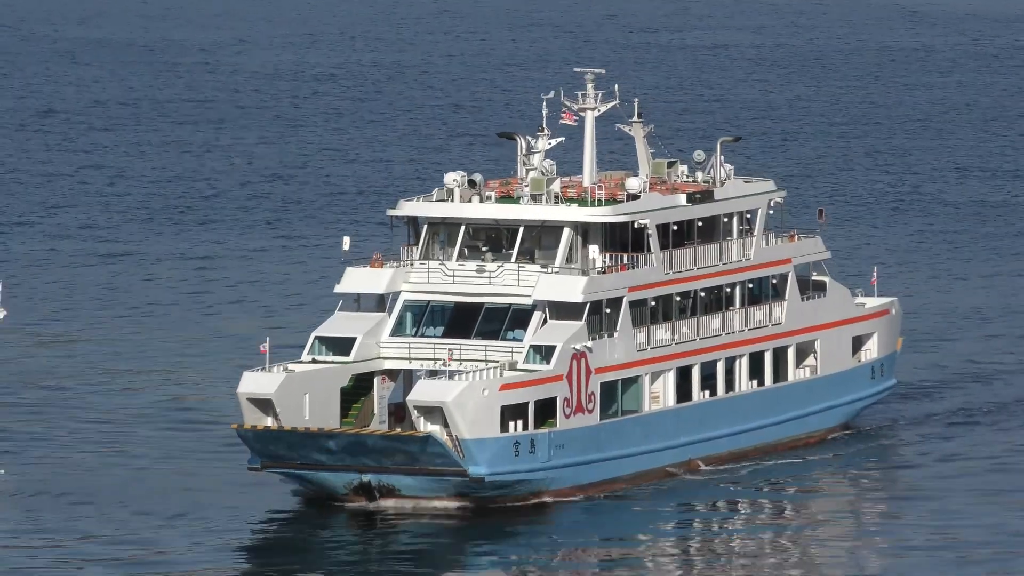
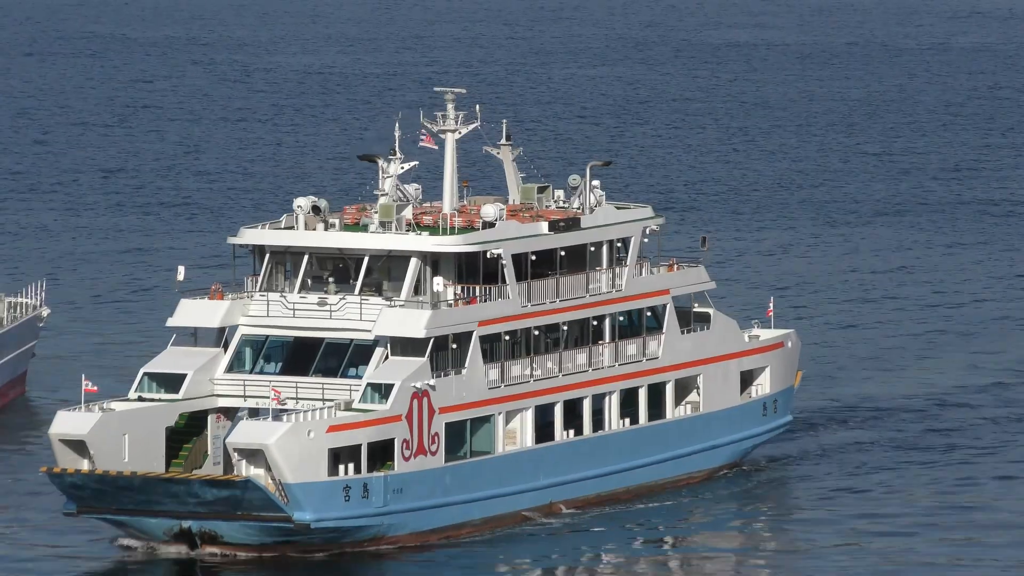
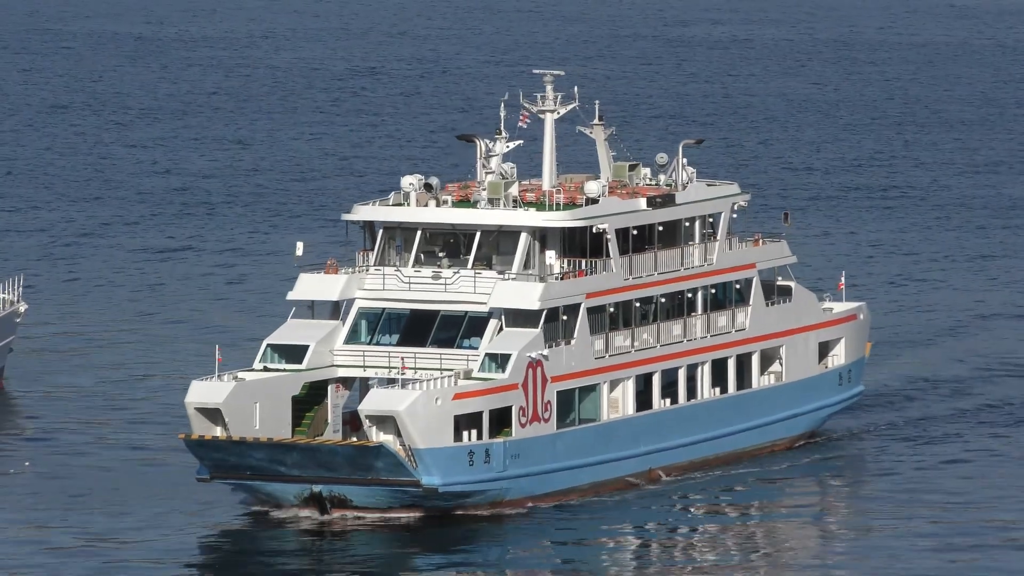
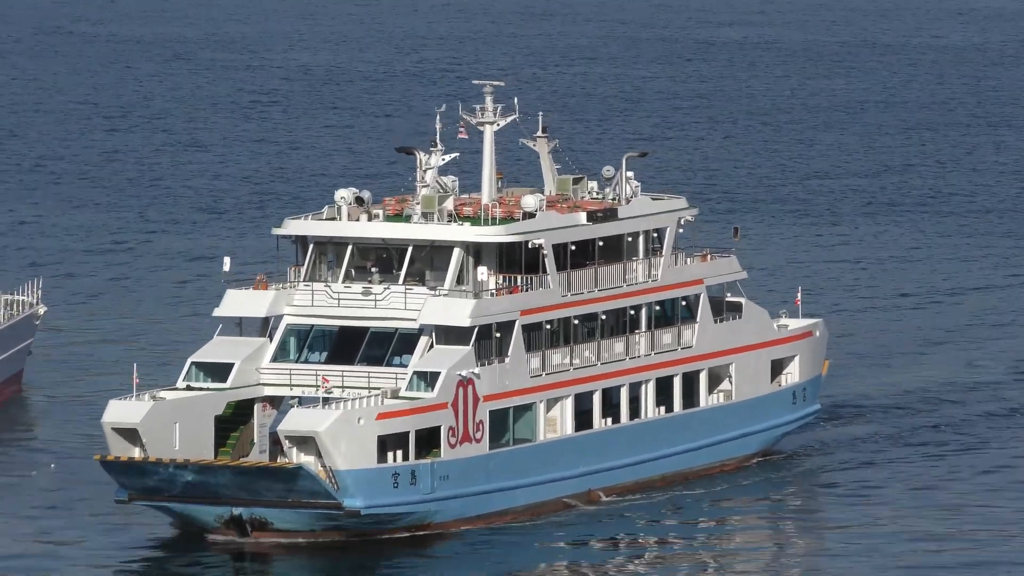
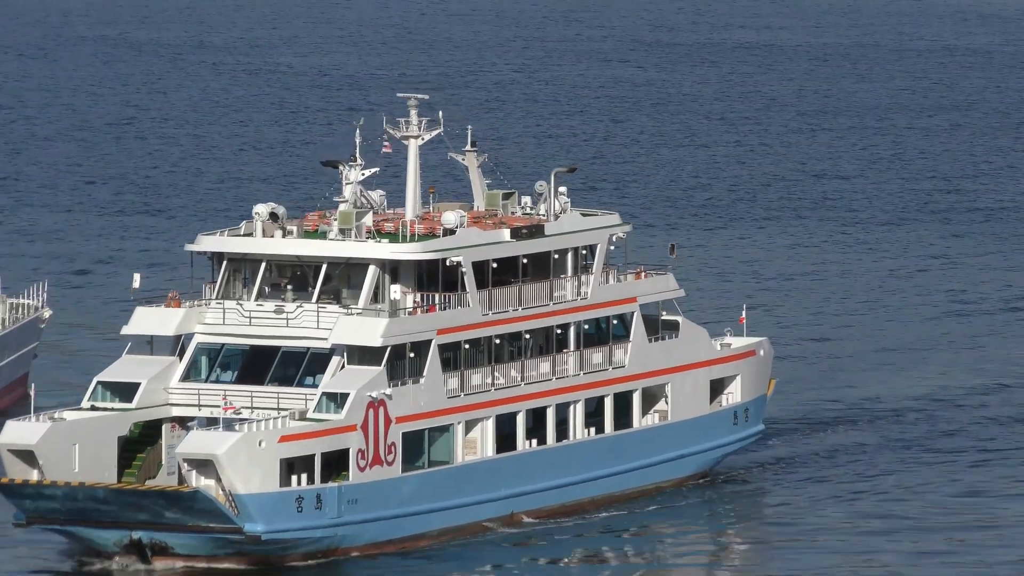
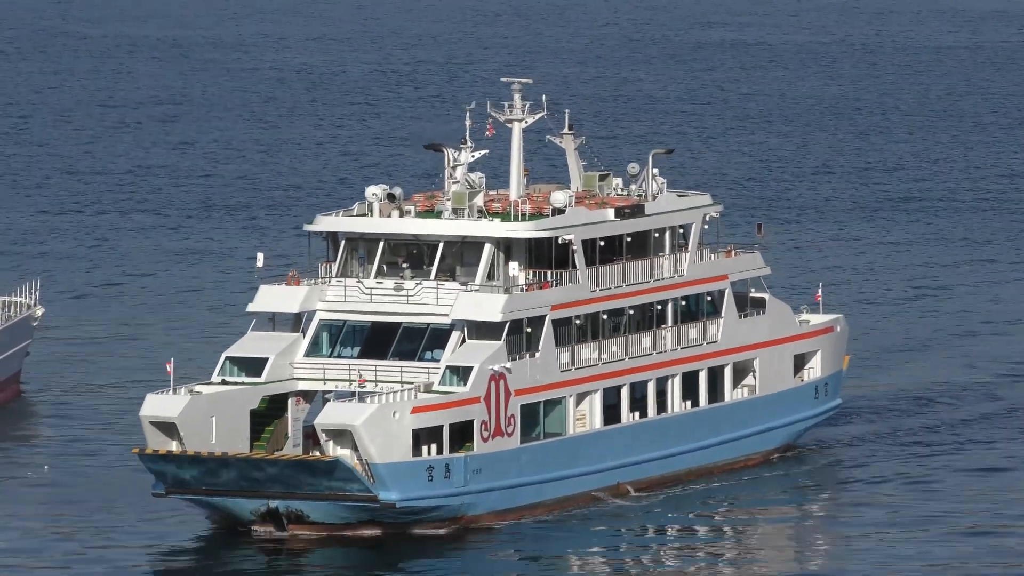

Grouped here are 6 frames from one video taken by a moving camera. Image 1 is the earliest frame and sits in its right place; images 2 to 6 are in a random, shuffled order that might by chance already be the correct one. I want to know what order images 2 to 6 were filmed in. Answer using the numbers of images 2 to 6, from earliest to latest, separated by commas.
3, 6, 4, 2, 5
